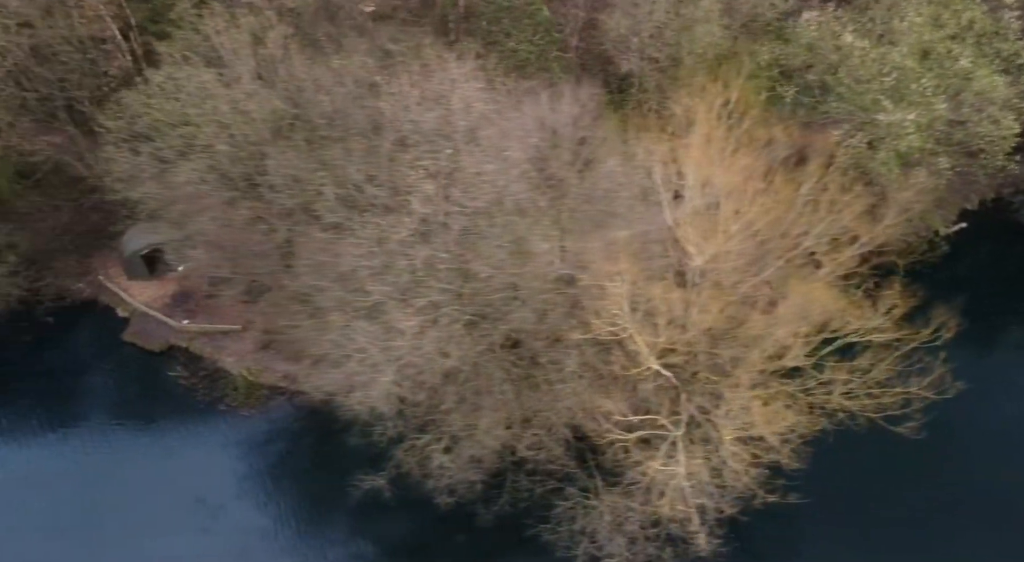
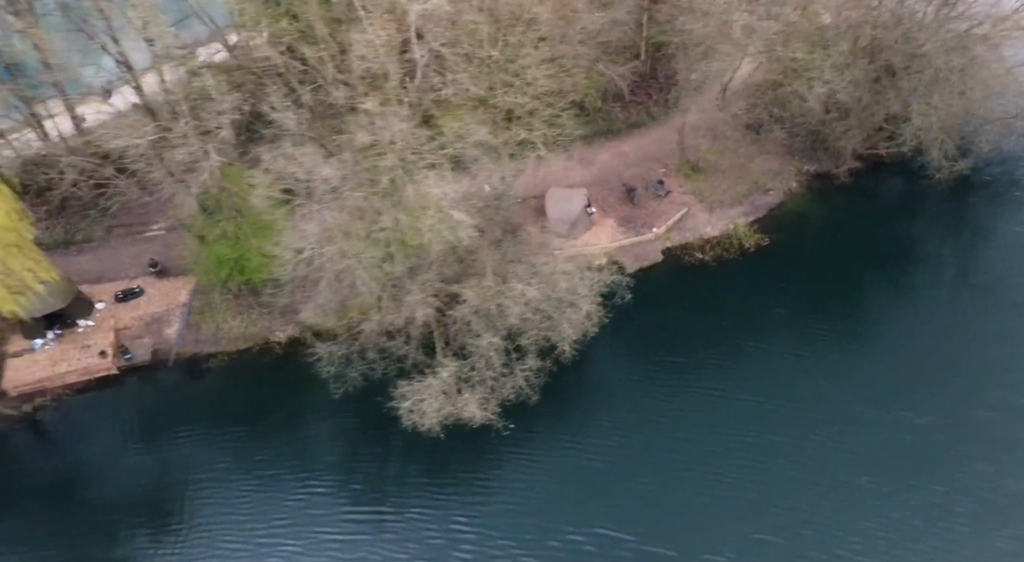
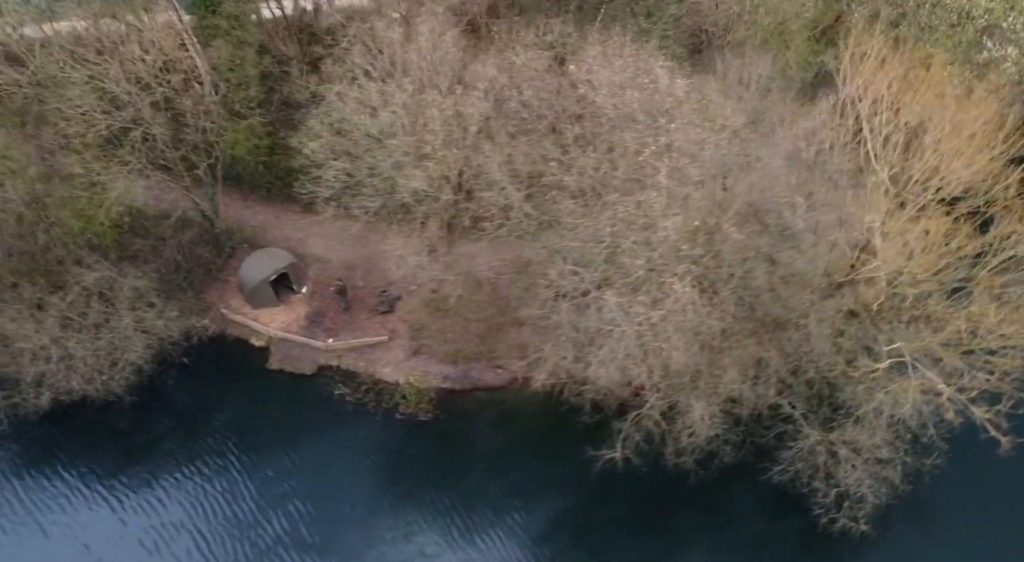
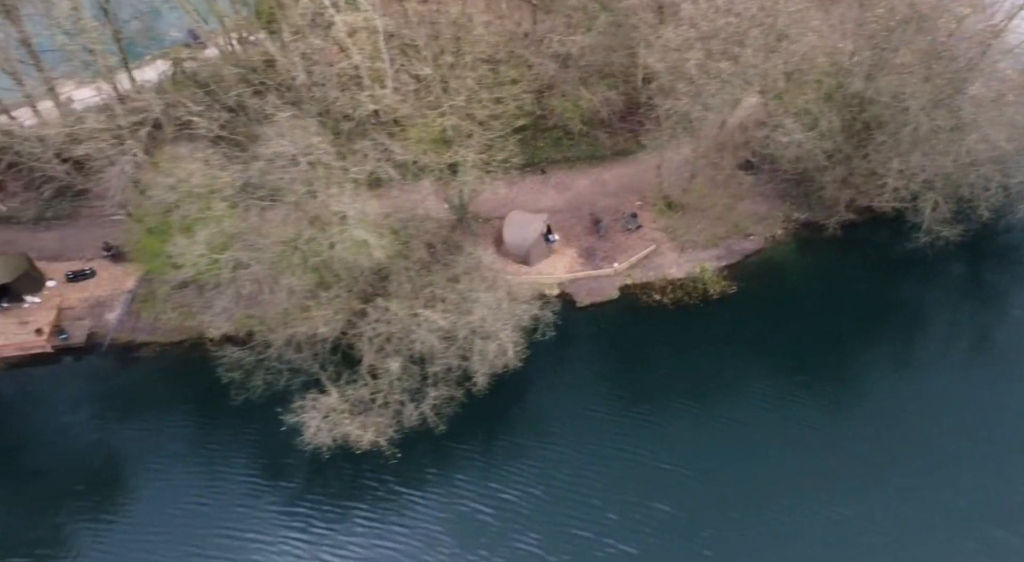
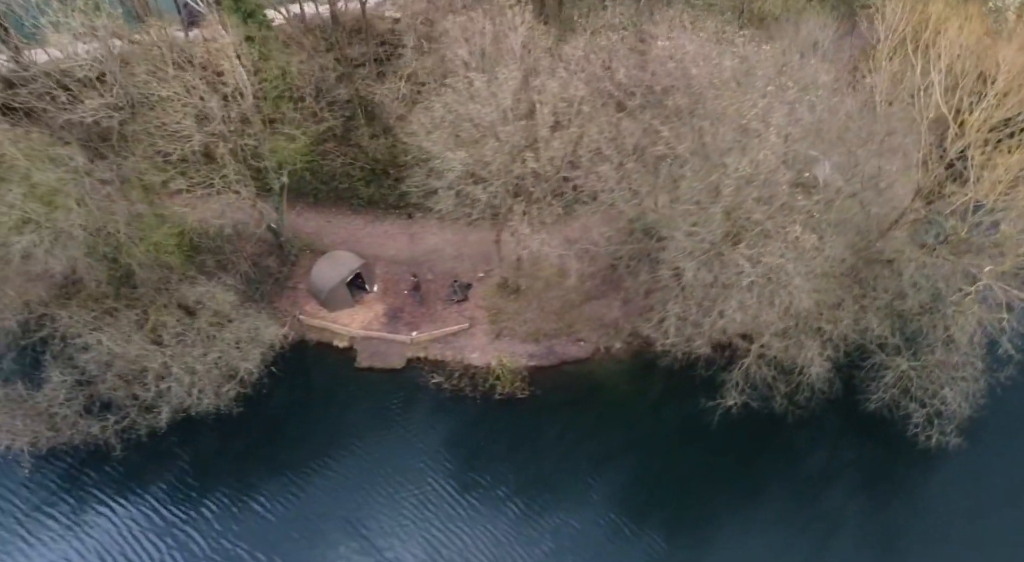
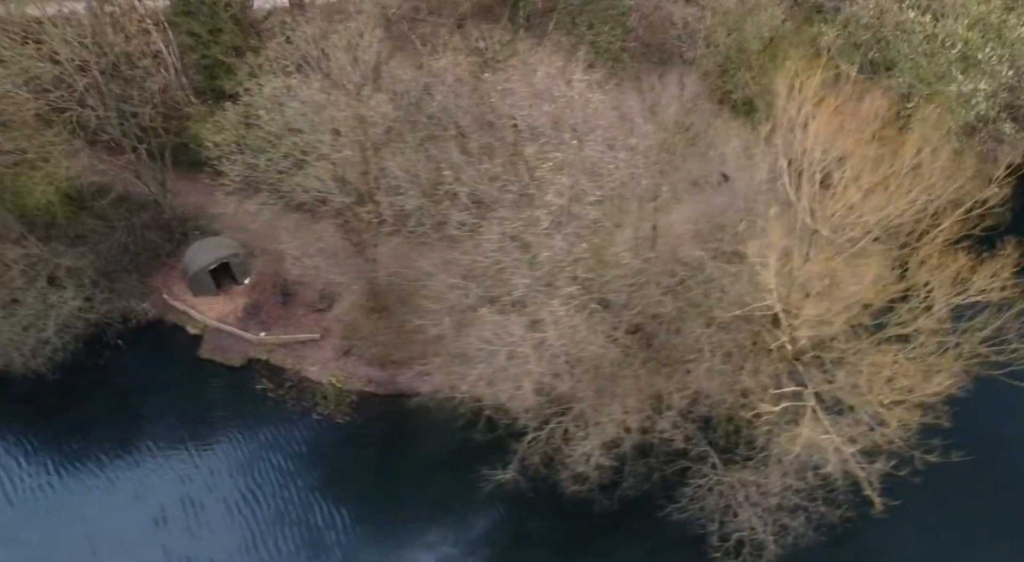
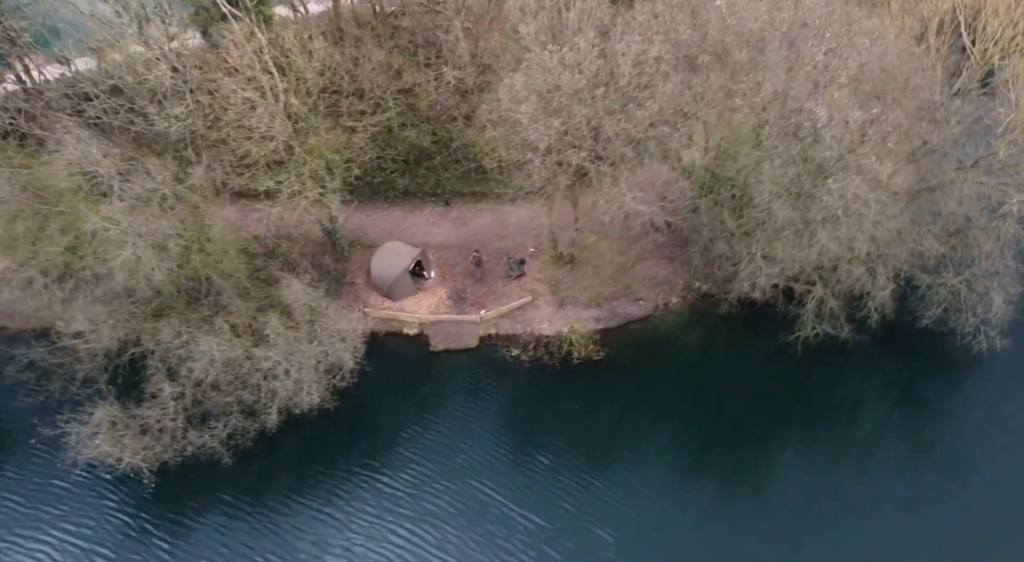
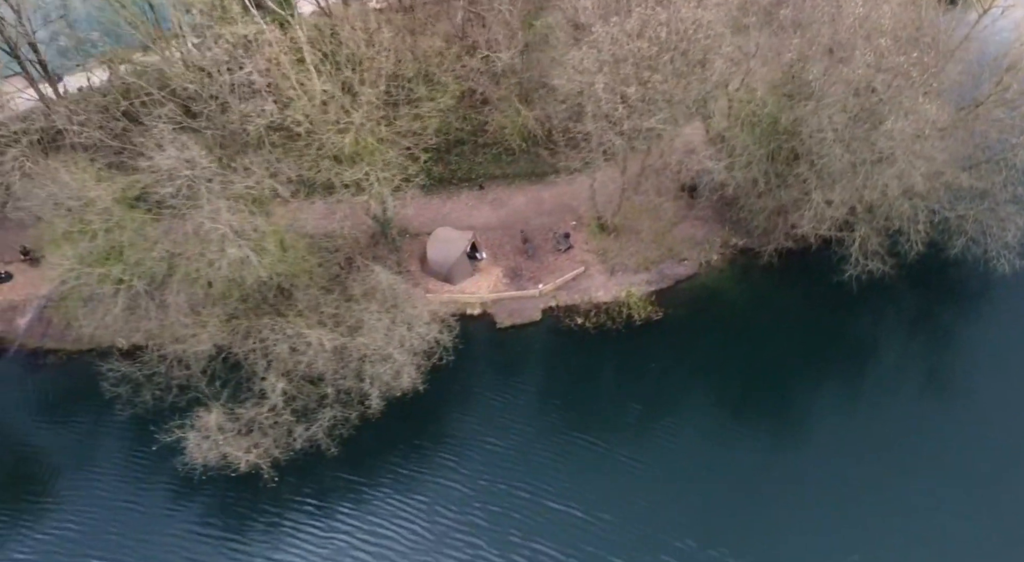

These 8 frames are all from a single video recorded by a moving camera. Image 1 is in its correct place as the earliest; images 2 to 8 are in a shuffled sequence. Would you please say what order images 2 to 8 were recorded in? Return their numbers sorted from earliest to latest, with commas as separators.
6, 3, 5, 7, 8, 4, 2
